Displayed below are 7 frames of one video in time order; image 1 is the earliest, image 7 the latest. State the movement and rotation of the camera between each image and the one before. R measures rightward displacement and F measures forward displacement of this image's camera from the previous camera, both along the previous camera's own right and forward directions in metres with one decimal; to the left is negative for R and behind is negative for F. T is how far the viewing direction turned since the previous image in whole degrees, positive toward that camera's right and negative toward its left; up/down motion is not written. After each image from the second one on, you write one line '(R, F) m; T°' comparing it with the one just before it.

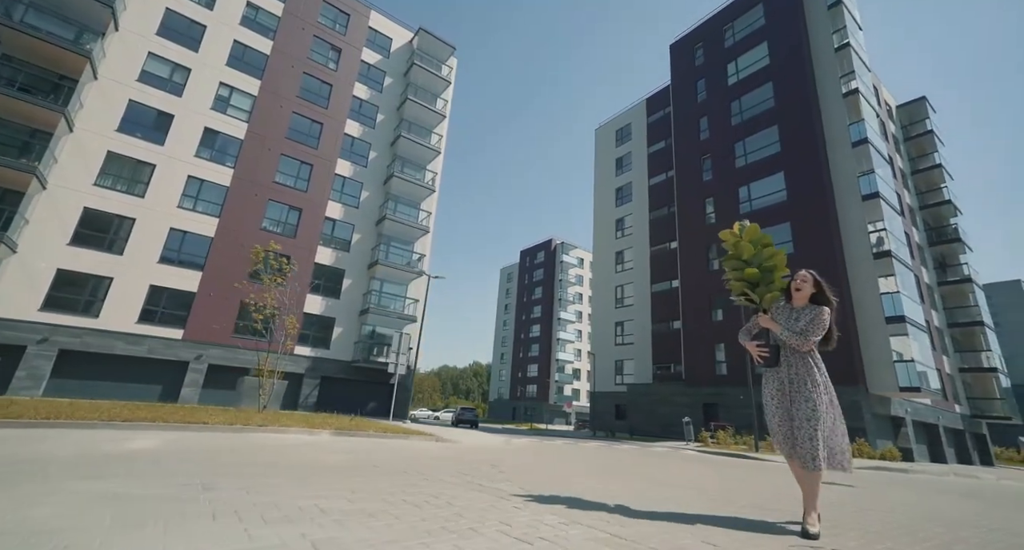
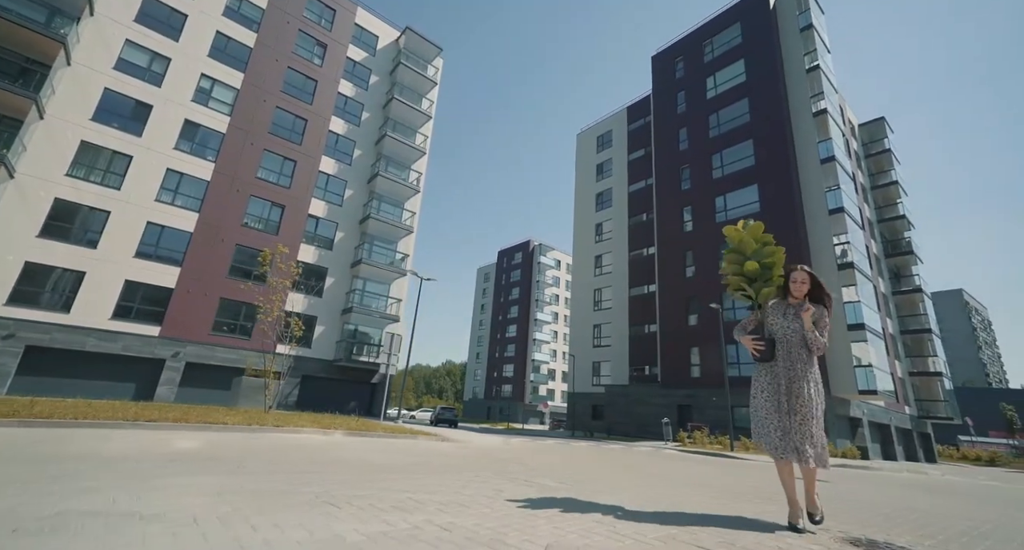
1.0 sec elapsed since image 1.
(-0.6, -0.4) m; +3°
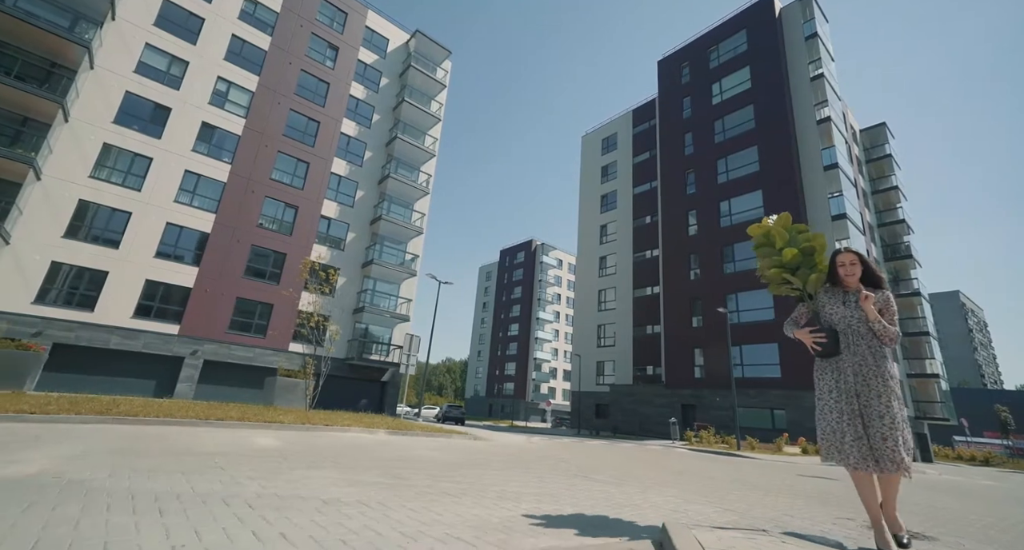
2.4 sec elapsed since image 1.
(-0.6, -0.5) m; 0°
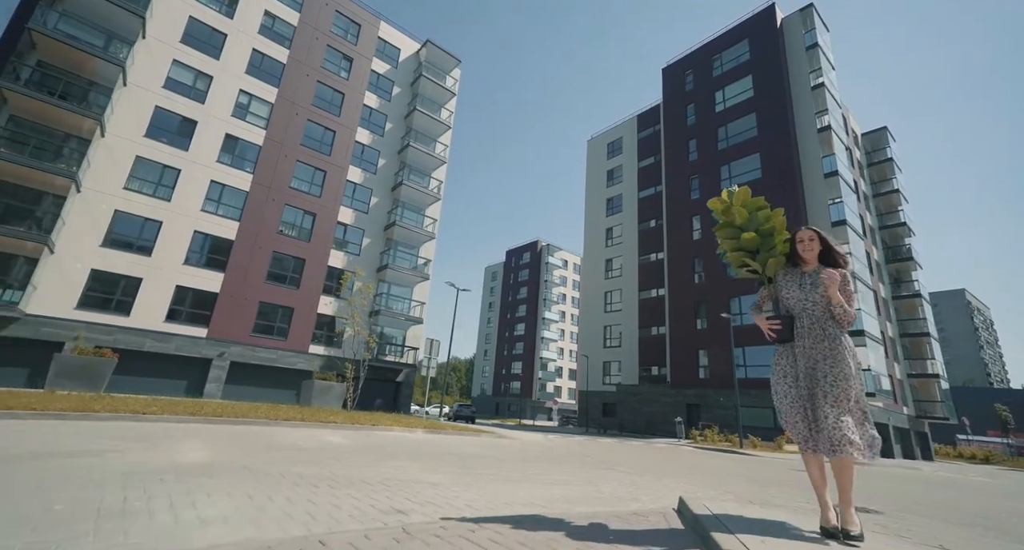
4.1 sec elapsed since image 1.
(-0.4, -0.9) m; 0°
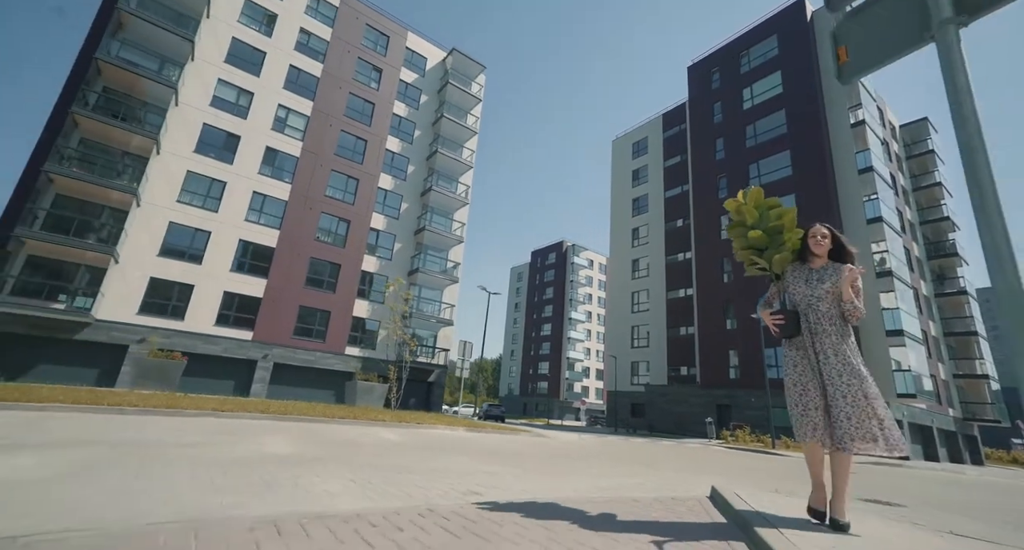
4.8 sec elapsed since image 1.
(-0.2, -0.5) m; -3°
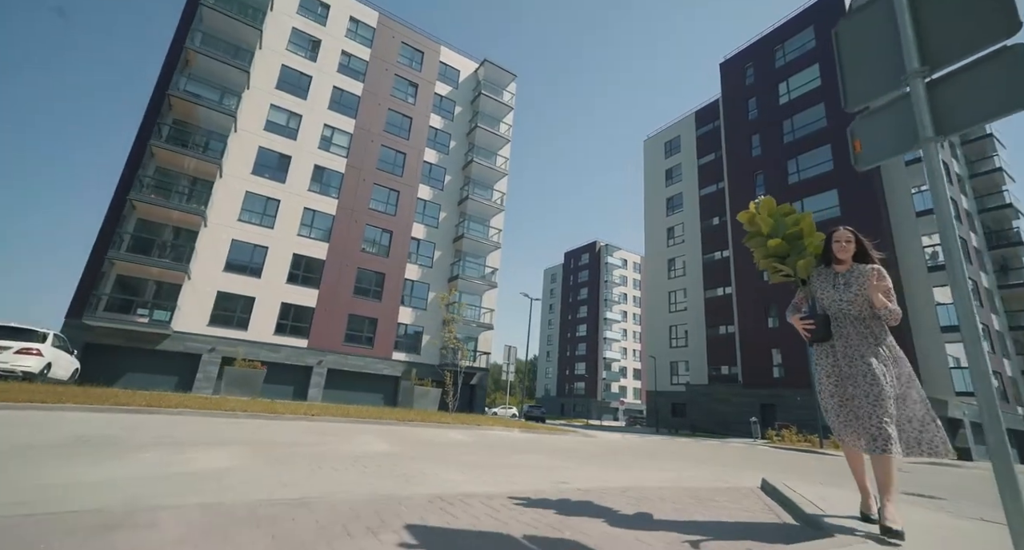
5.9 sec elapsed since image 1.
(-0.3, -0.7) m; -4°
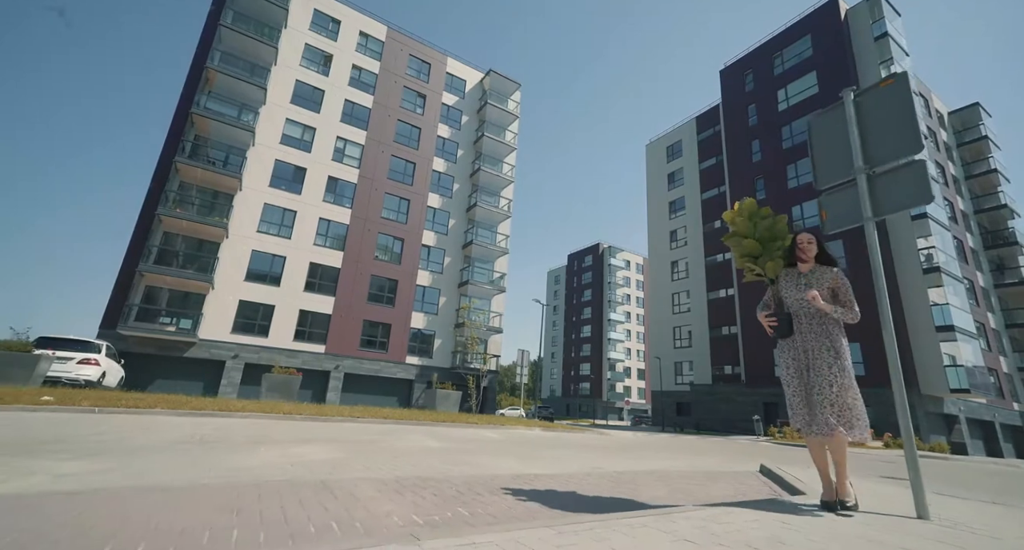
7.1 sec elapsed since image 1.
(-0.4, -0.9) m; 0°
